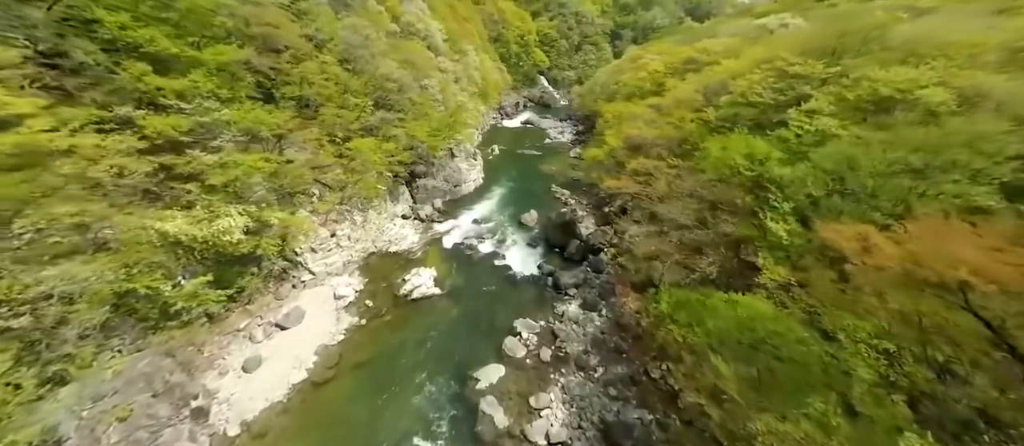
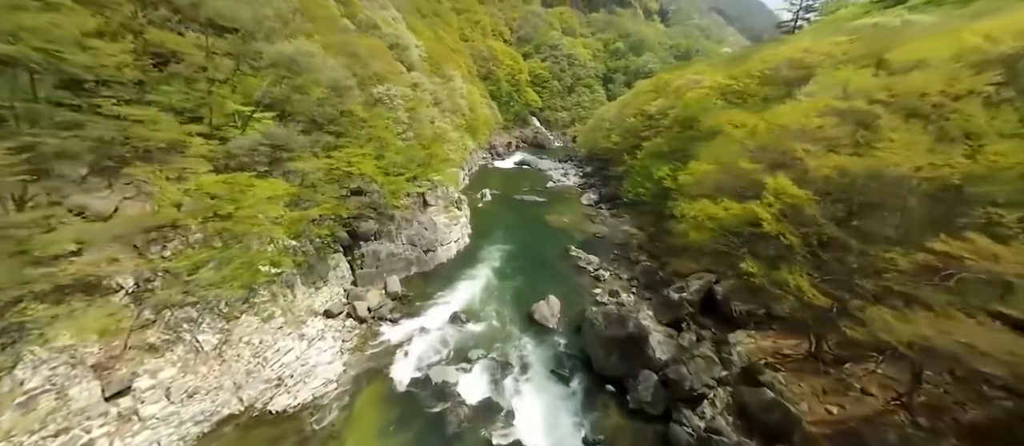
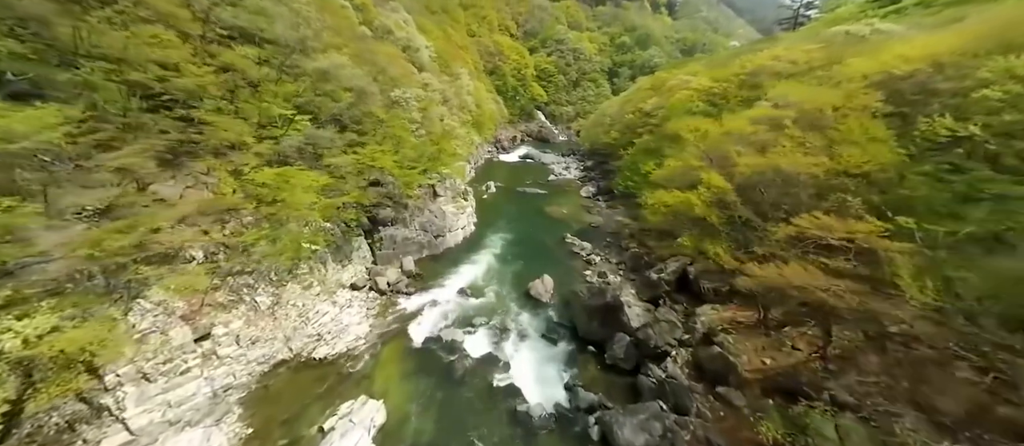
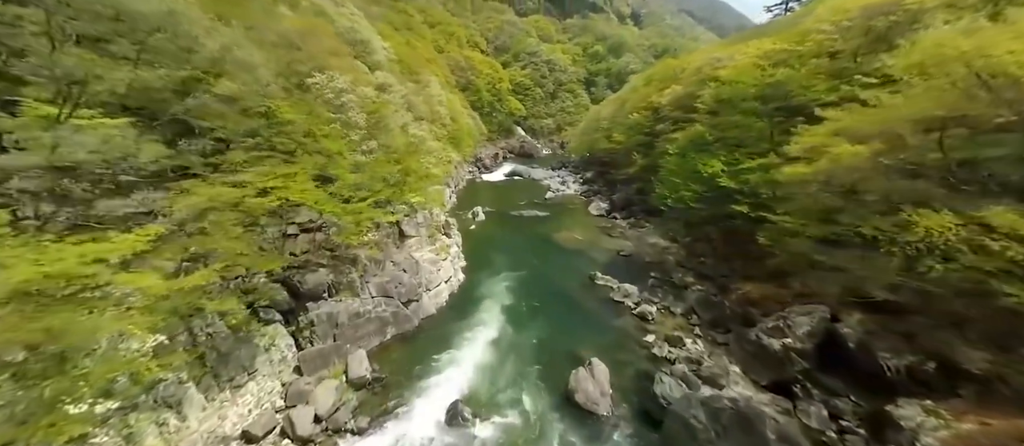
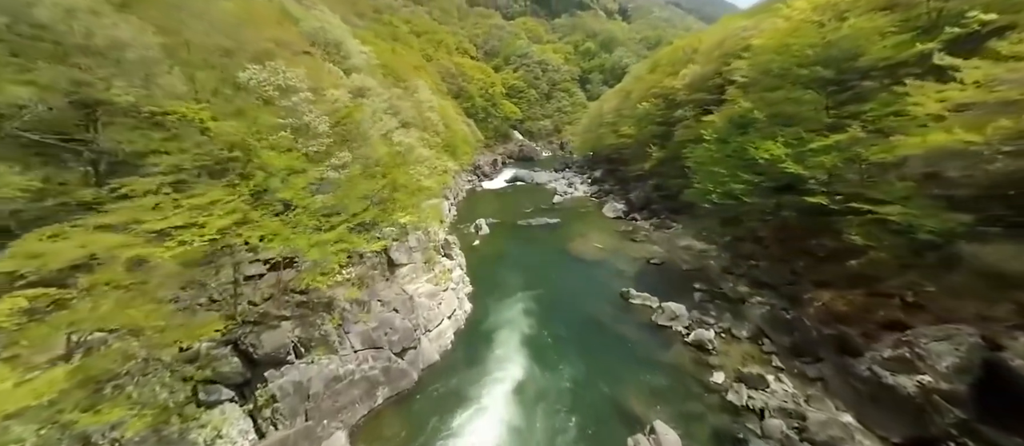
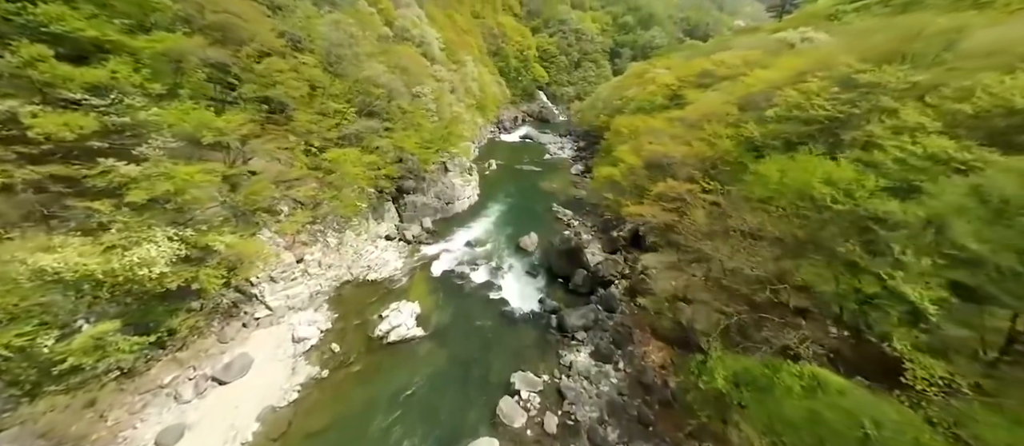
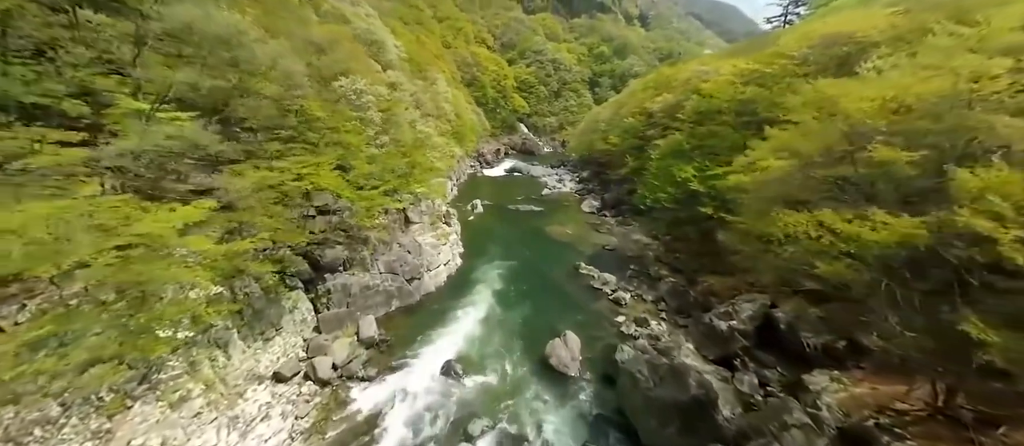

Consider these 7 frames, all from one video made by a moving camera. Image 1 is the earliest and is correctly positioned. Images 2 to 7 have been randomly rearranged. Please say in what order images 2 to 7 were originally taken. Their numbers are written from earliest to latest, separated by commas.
6, 3, 2, 7, 4, 5
